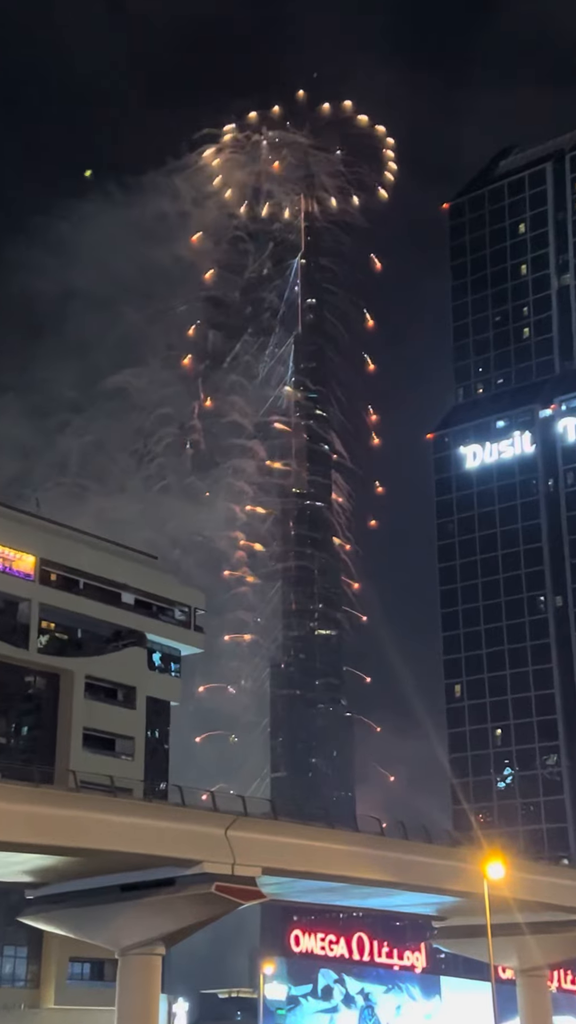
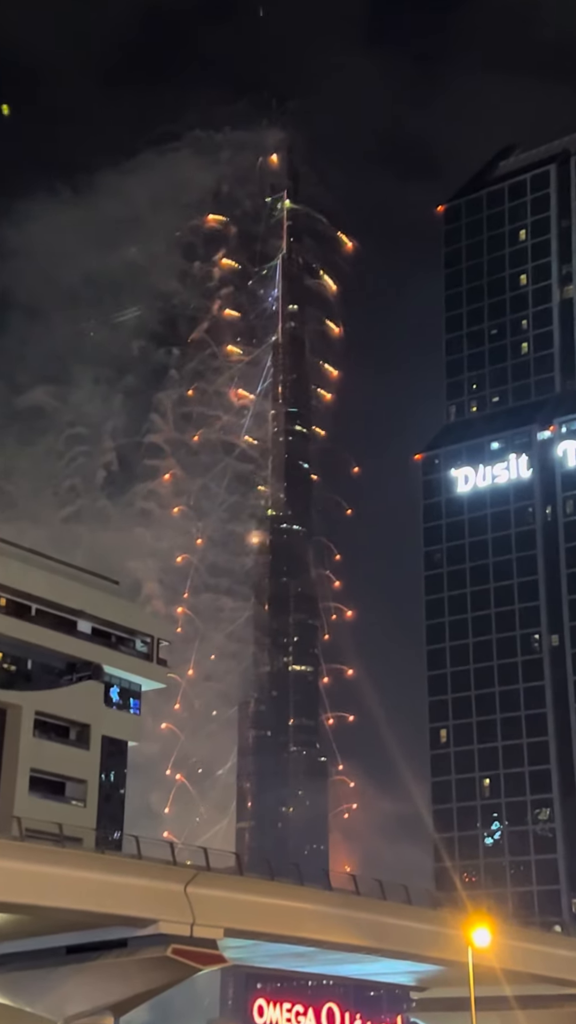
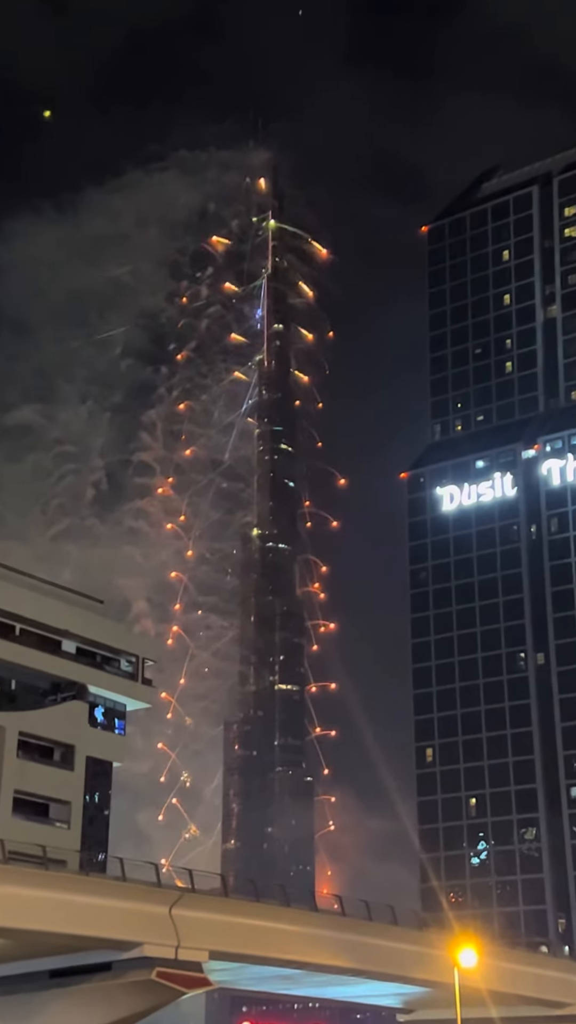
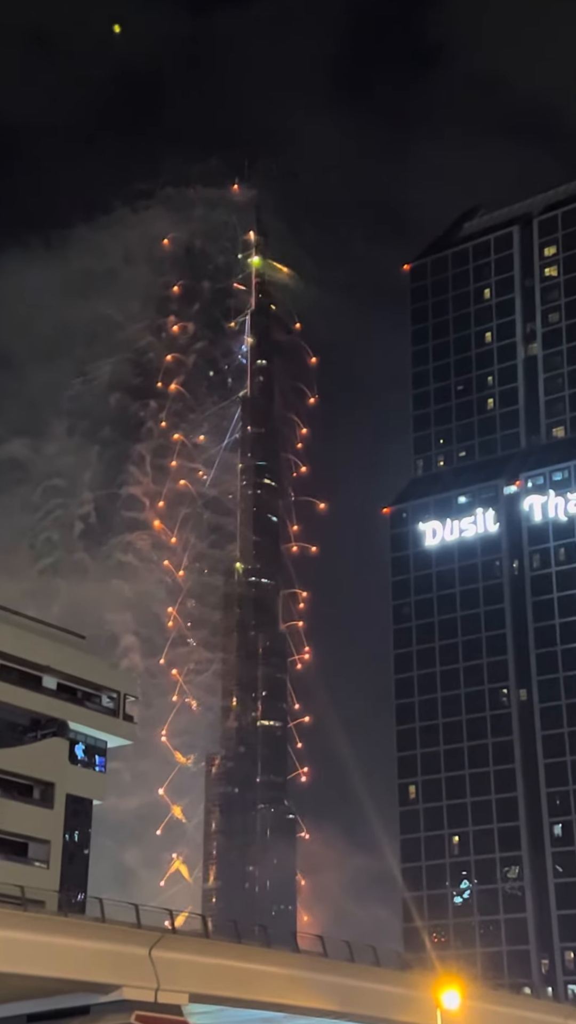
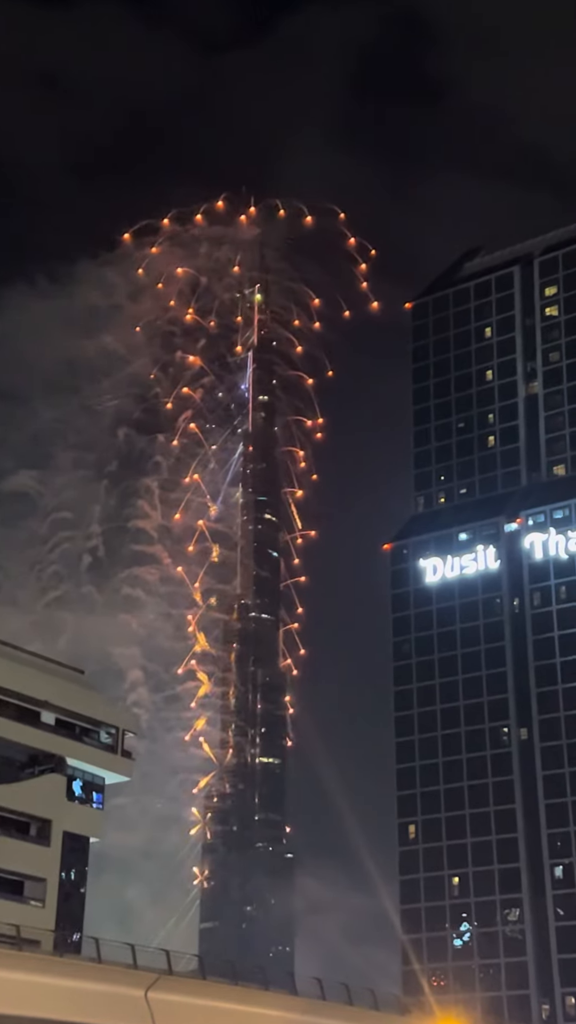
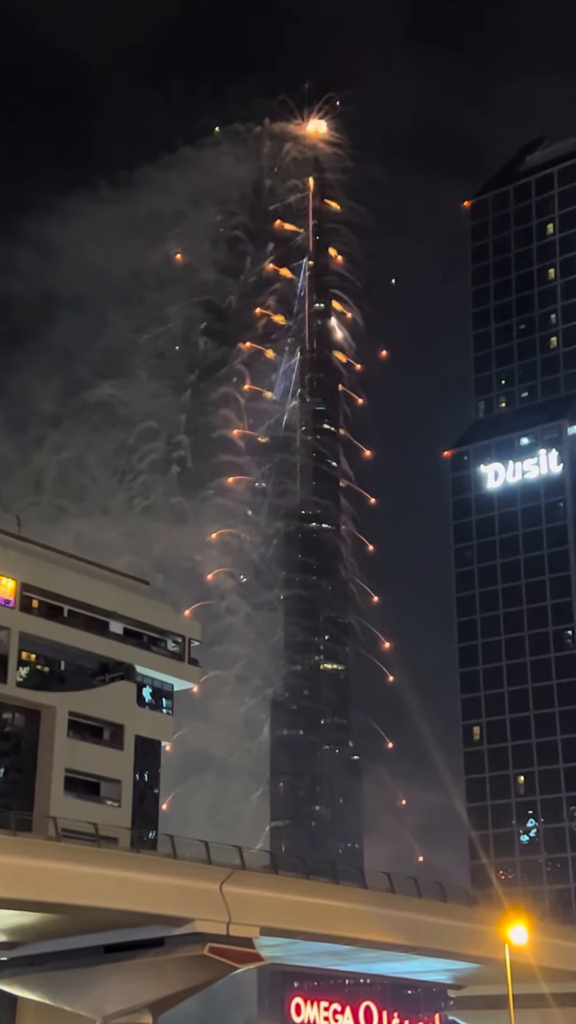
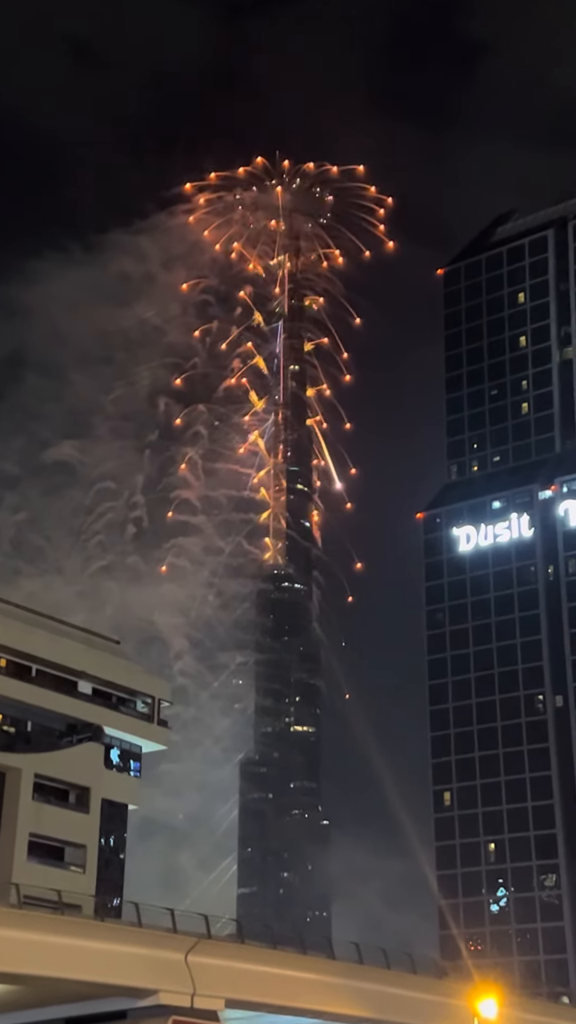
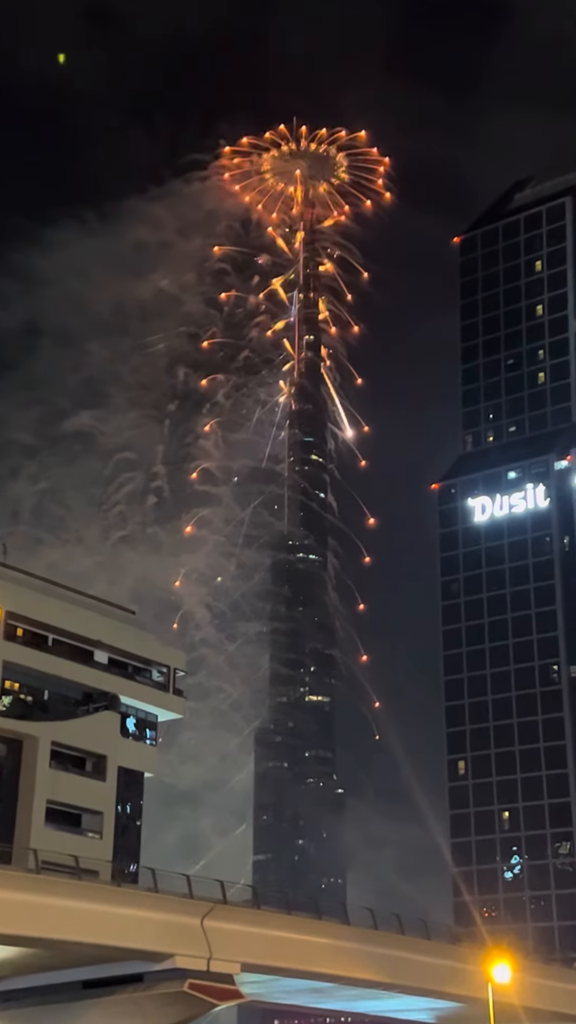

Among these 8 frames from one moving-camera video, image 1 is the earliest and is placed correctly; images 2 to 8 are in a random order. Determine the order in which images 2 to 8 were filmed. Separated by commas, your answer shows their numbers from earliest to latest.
6, 8, 7, 5, 4, 3, 2
